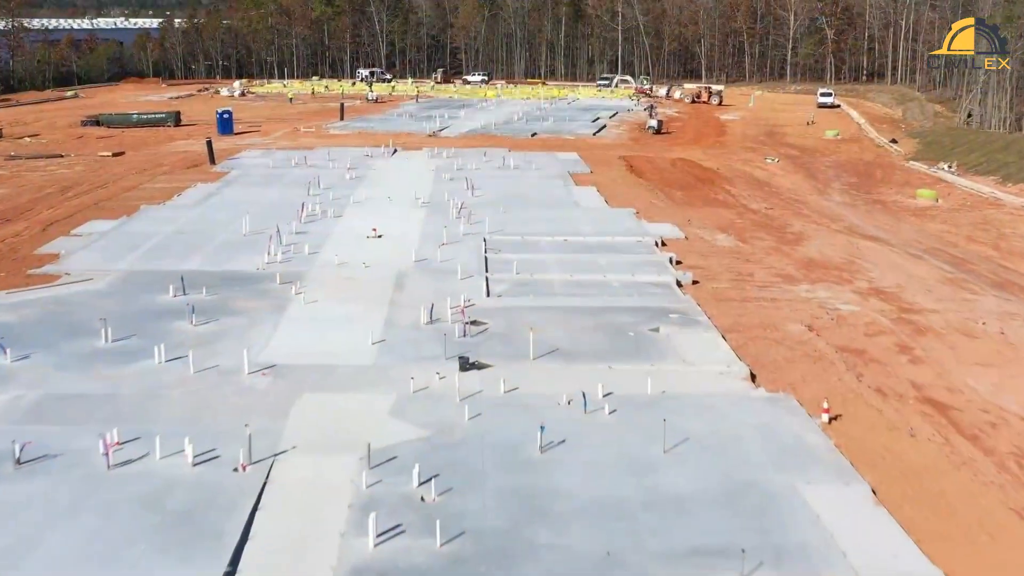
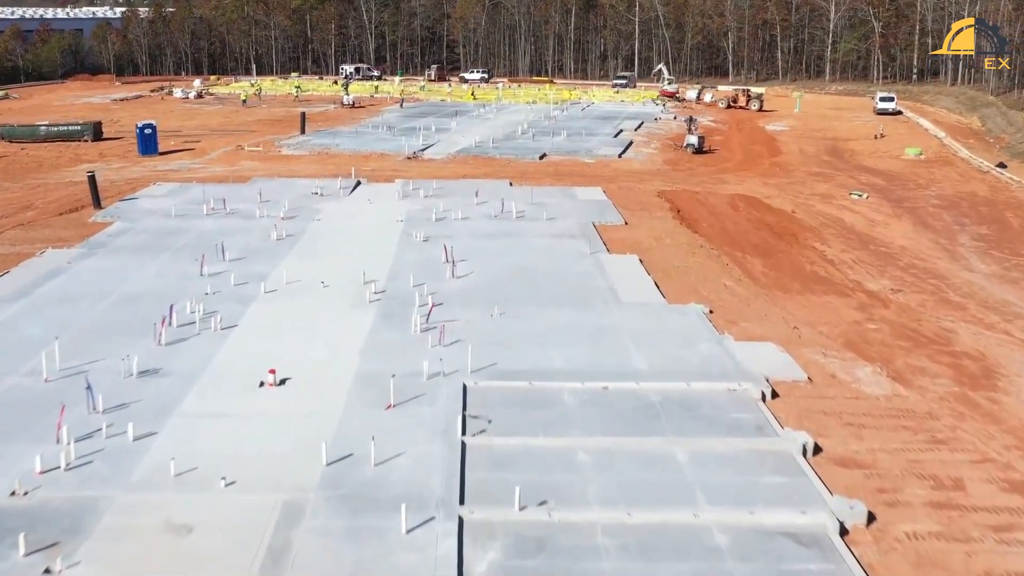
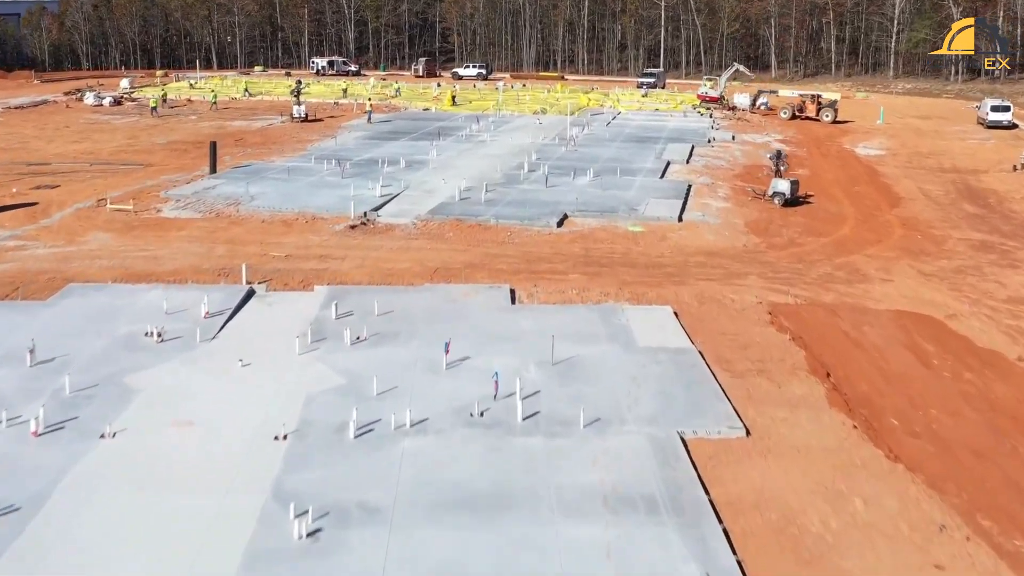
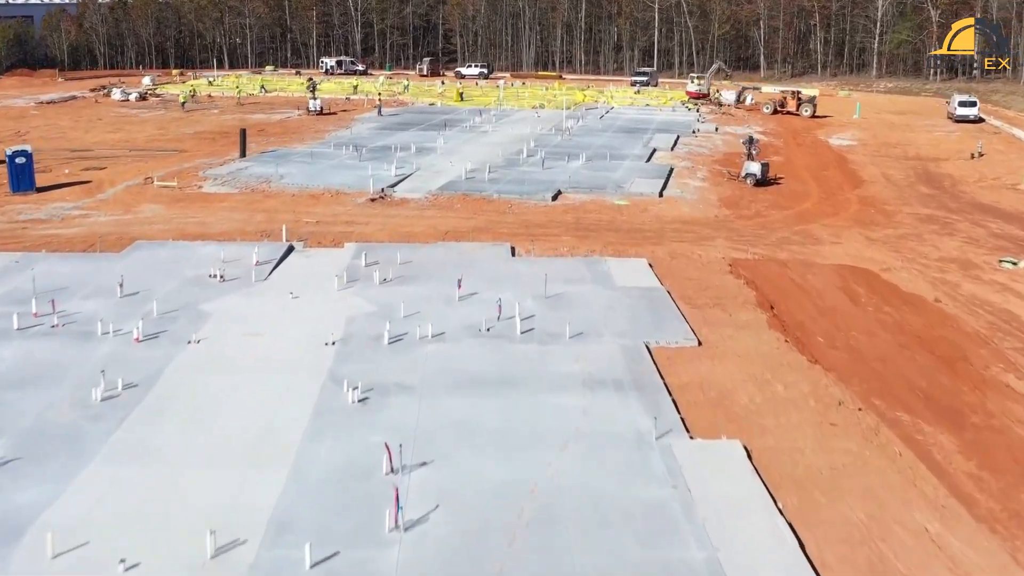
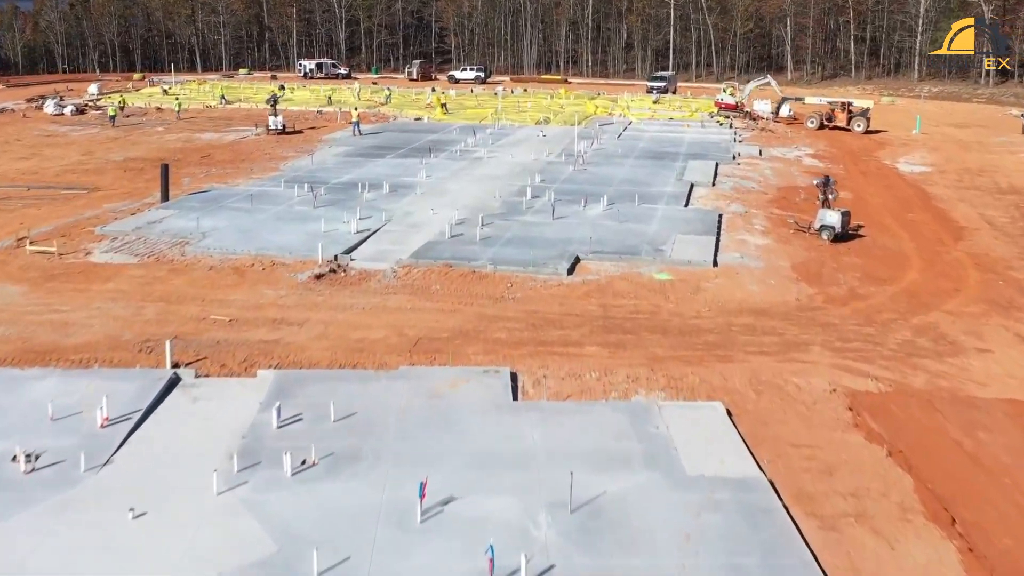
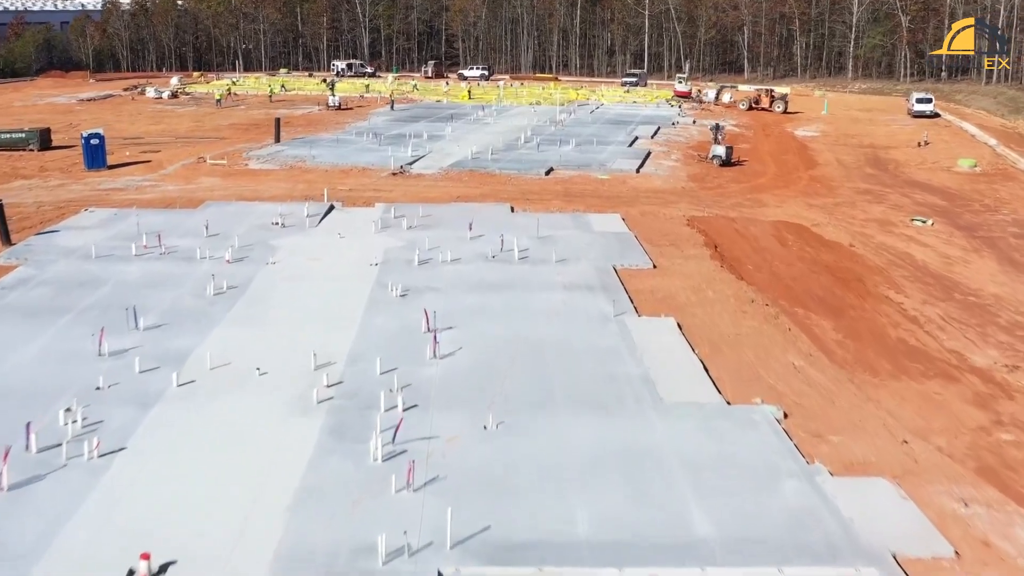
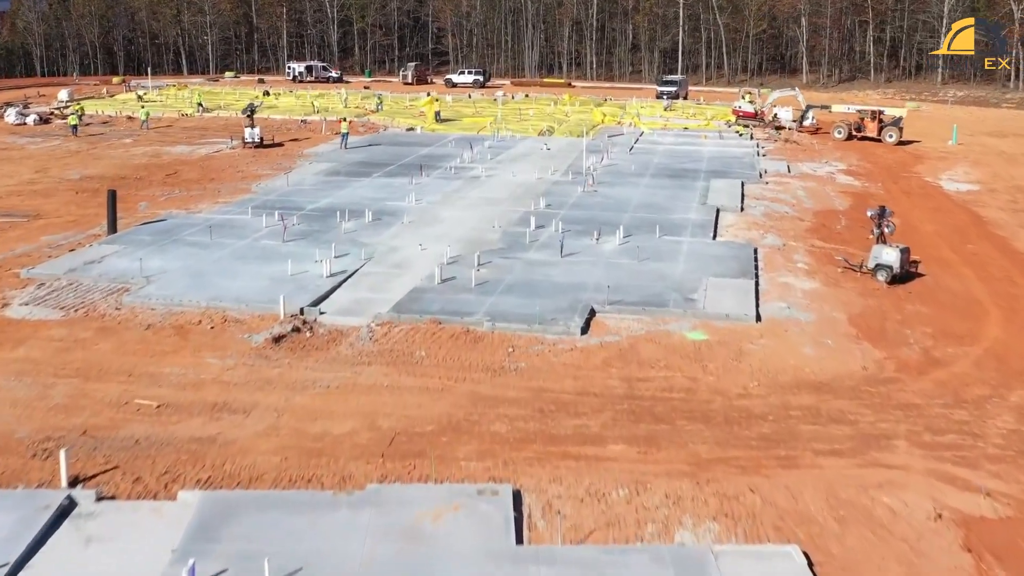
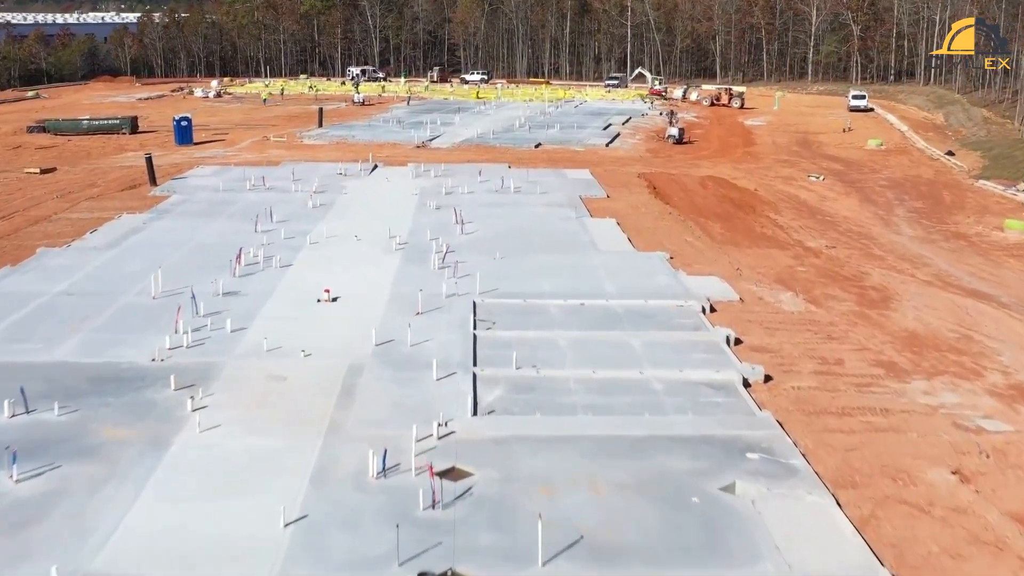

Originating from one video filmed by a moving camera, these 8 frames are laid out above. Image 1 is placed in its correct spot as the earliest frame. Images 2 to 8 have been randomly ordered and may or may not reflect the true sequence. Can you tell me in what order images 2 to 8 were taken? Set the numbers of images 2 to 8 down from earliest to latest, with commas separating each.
8, 2, 6, 4, 3, 5, 7
